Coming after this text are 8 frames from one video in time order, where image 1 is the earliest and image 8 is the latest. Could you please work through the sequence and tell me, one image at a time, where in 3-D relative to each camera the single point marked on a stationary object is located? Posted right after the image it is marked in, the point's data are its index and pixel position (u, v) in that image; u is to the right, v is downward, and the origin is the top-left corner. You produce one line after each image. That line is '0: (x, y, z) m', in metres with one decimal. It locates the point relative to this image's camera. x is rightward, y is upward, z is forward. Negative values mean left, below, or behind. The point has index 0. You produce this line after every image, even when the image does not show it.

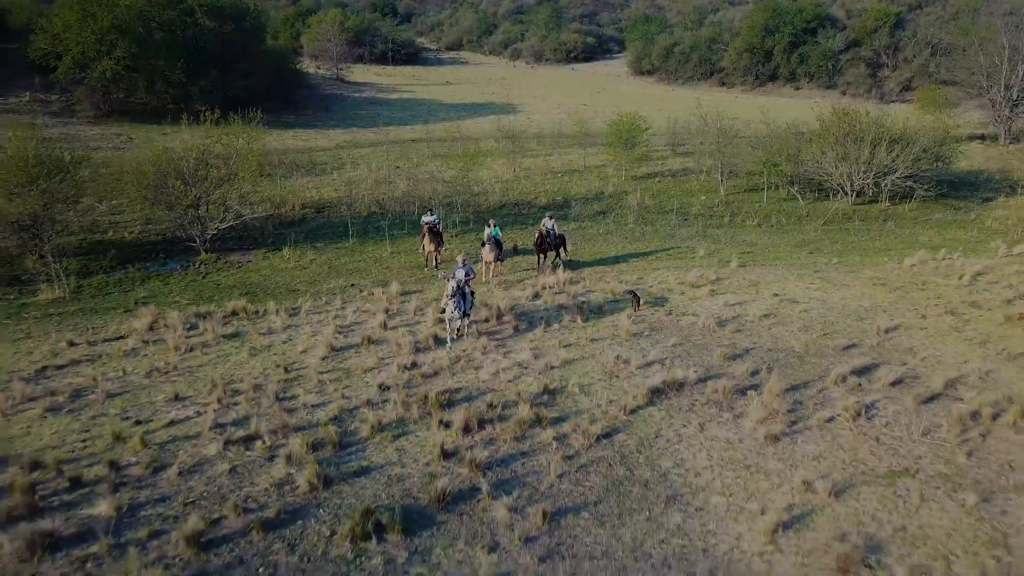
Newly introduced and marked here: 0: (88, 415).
0: (-6.0, -1.8, +11.5) m
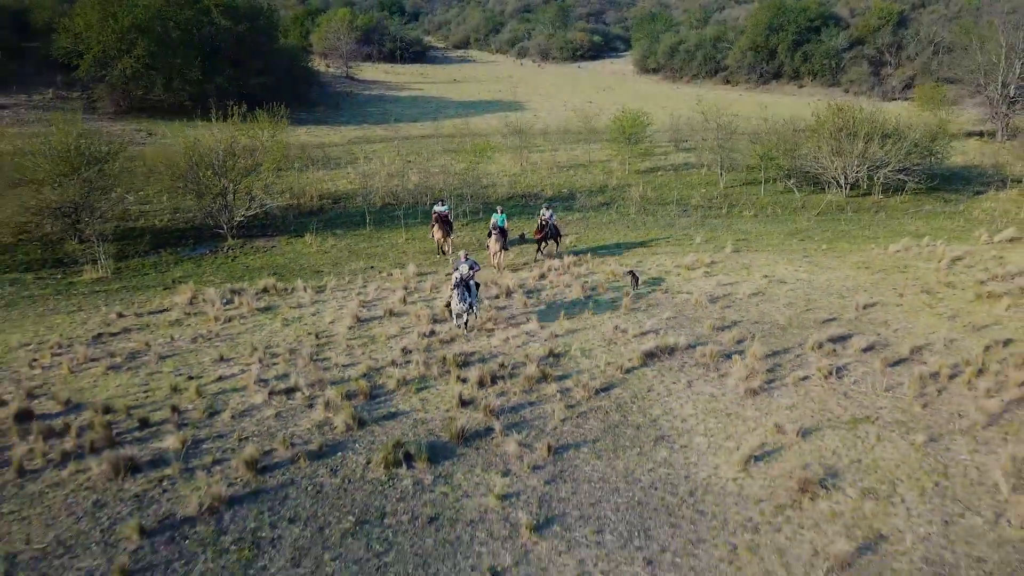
0: (-5.9, -1.3, +13.0) m
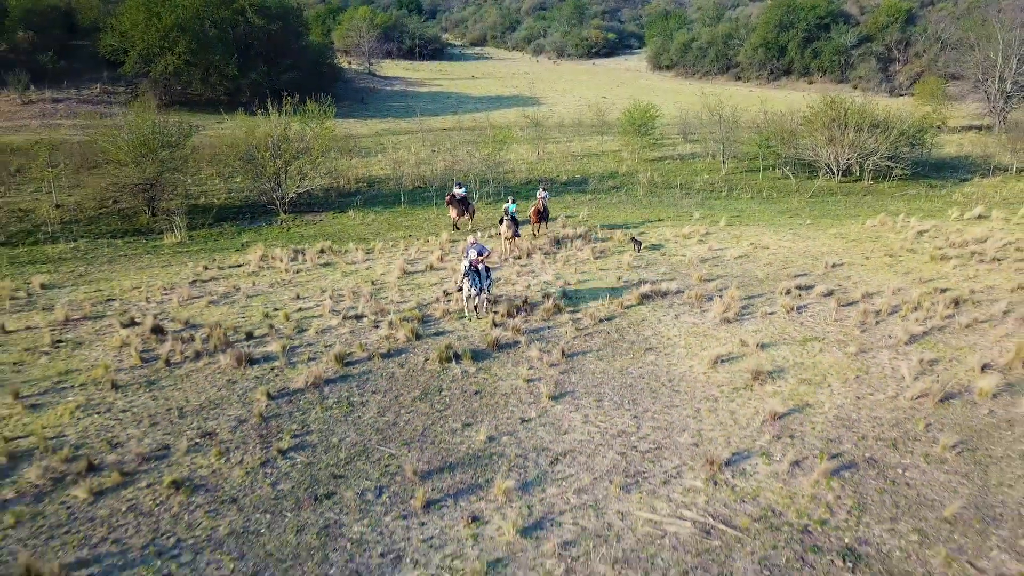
0: (-5.5, -0.3, +16.2) m
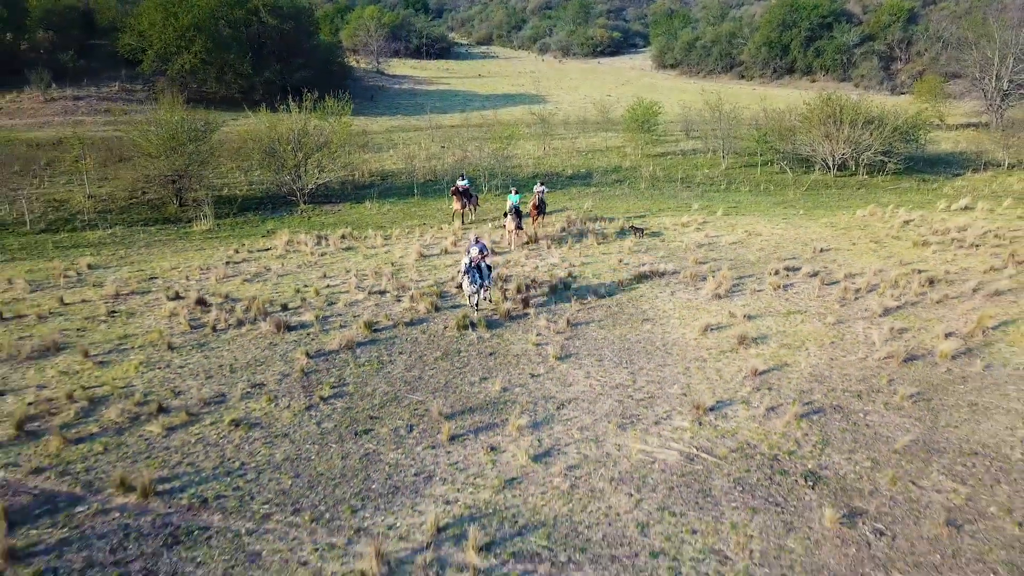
0: (-5.2, +0.2, +17.7) m
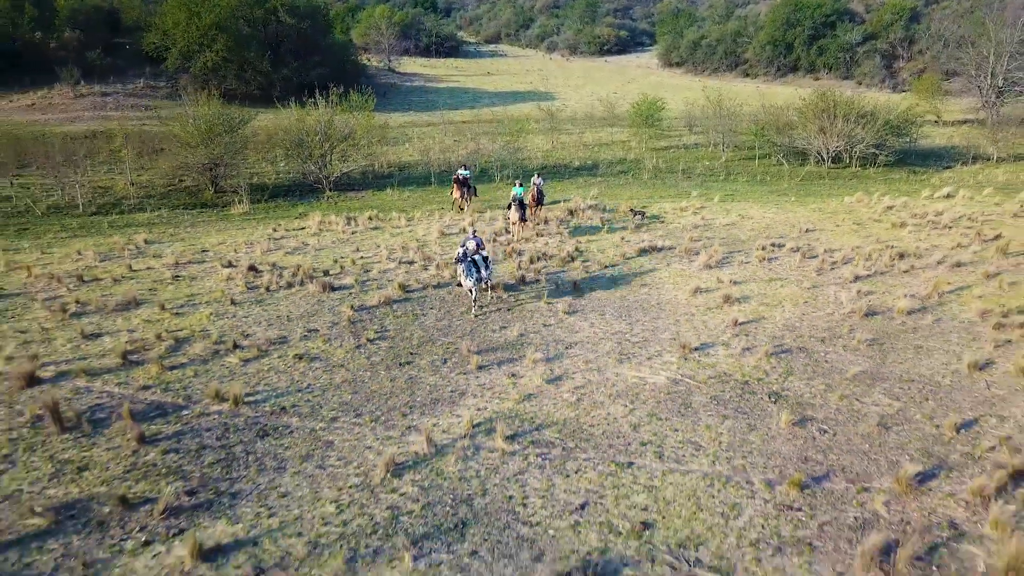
0: (-4.9, +0.8, +19.8) m
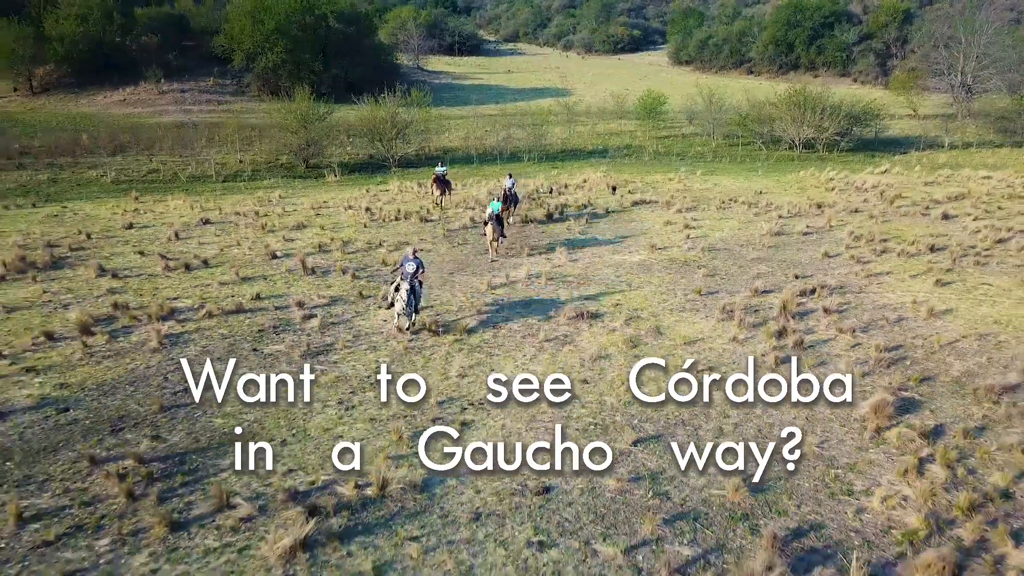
0: (-3.9, +3.0, +28.2) m
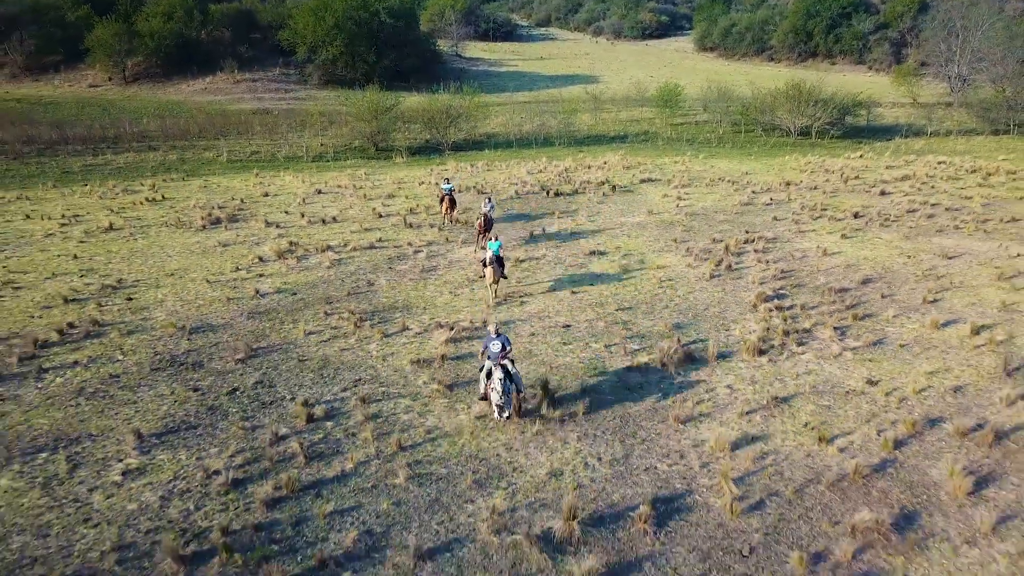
0: (-2.3, +4.9, +36.4) m
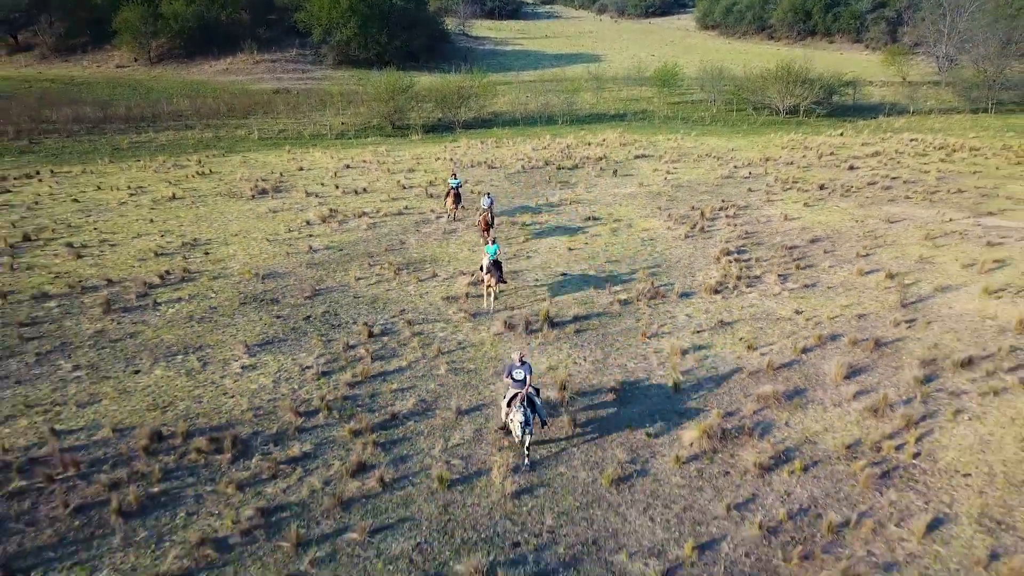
0: (-1.9, +6.7, +40.4) m
